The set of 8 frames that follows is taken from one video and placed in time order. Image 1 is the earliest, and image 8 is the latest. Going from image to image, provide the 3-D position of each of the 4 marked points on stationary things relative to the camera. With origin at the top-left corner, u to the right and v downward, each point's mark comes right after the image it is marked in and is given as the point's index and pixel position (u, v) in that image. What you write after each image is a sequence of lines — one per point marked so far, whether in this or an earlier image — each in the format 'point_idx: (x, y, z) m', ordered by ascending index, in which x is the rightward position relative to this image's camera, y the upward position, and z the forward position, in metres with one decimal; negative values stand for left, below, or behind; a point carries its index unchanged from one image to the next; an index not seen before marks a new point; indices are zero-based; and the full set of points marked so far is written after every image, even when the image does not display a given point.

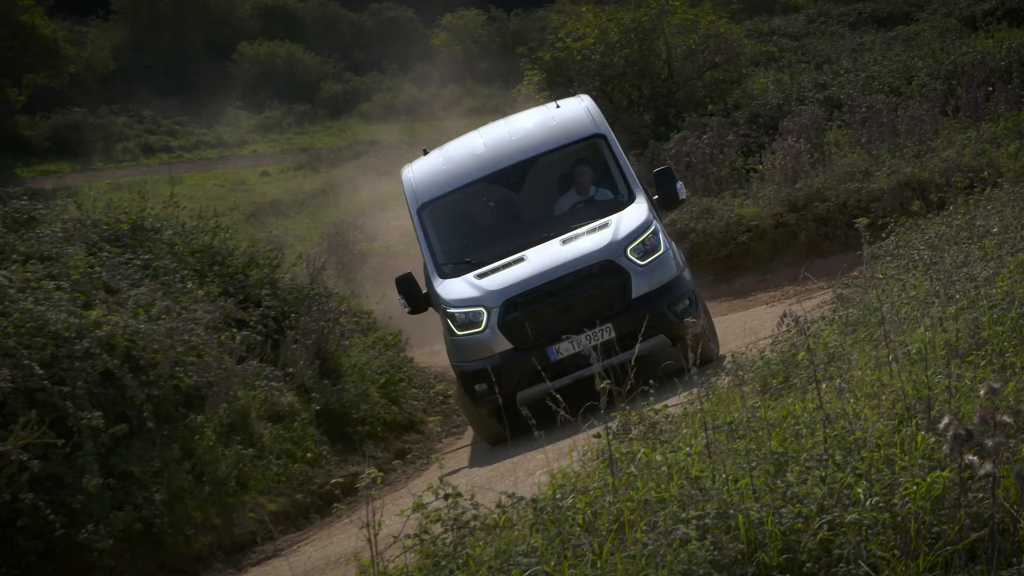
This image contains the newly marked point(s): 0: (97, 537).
0: (-1.6, -1.0, +7.0) m
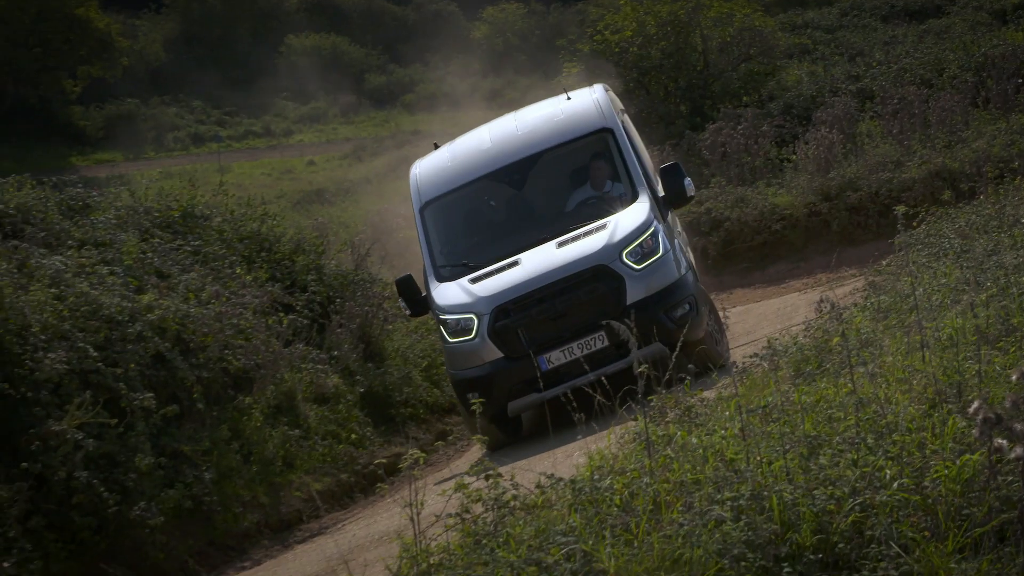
0: (-1.5, -0.9, +7.2) m
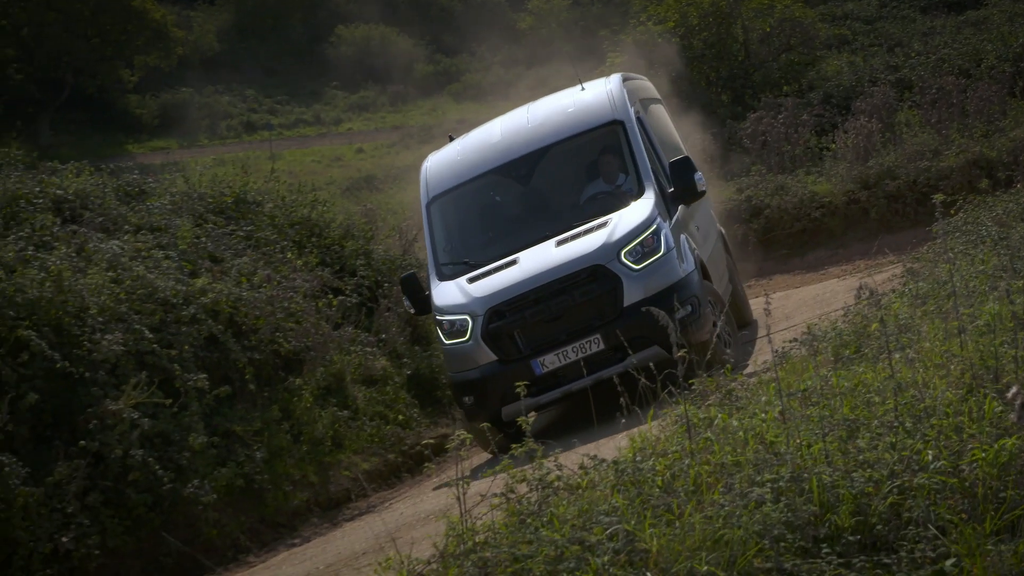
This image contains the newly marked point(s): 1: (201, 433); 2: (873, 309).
0: (-1.3, -0.8, +7.4) m
1: (-1.3, -0.6, +7.7) m
2: (+1.2, -0.1, +6.2) m
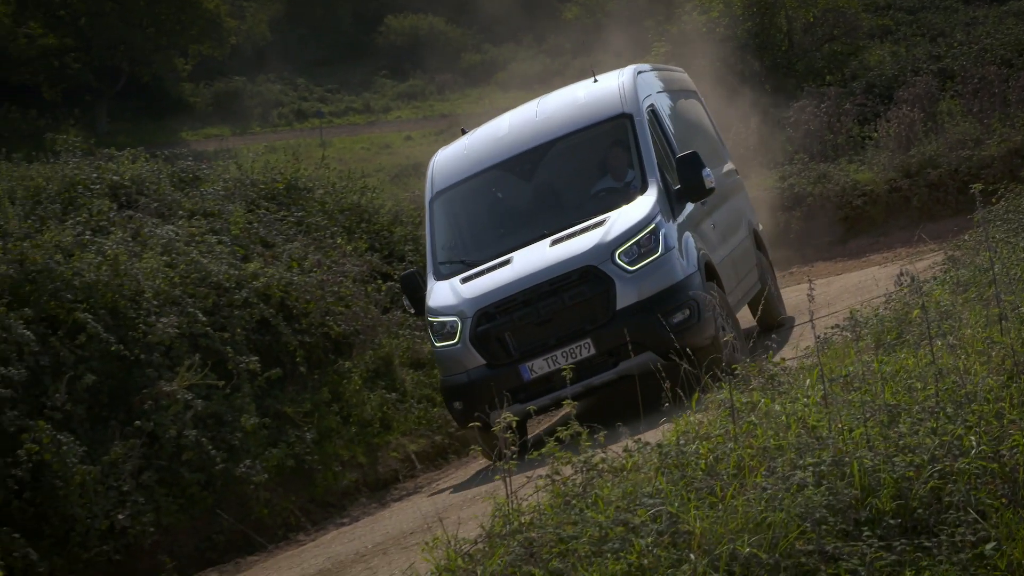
0: (-1.1, -0.8, +7.5) m
1: (-1.1, -0.5, +7.8) m
2: (+1.4, 0.0, +6.3) m
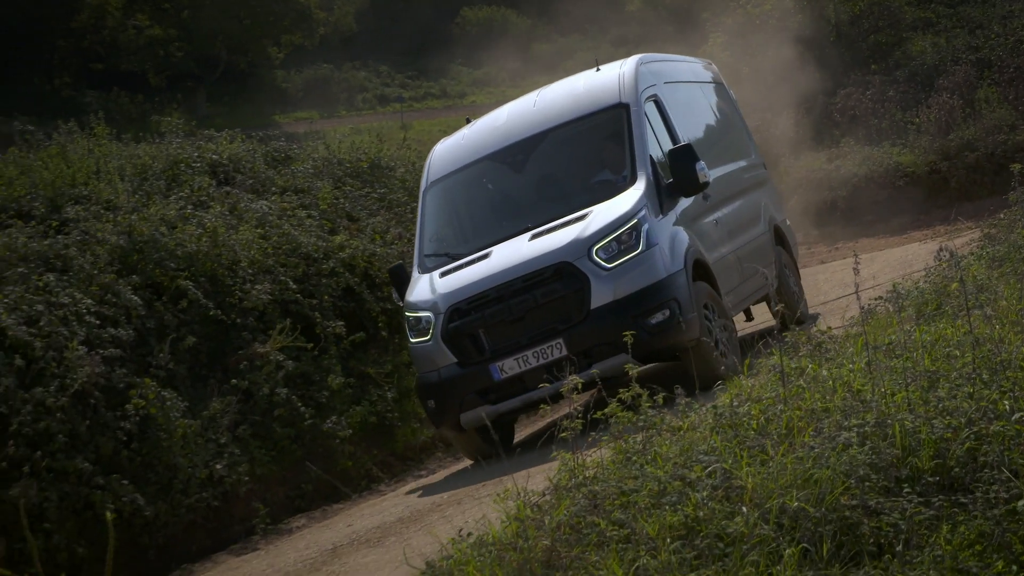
0: (-0.8, -0.6, +8.0) m
1: (-0.8, -0.4, +8.3) m
2: (+1.7, +0.1, +6.7) m
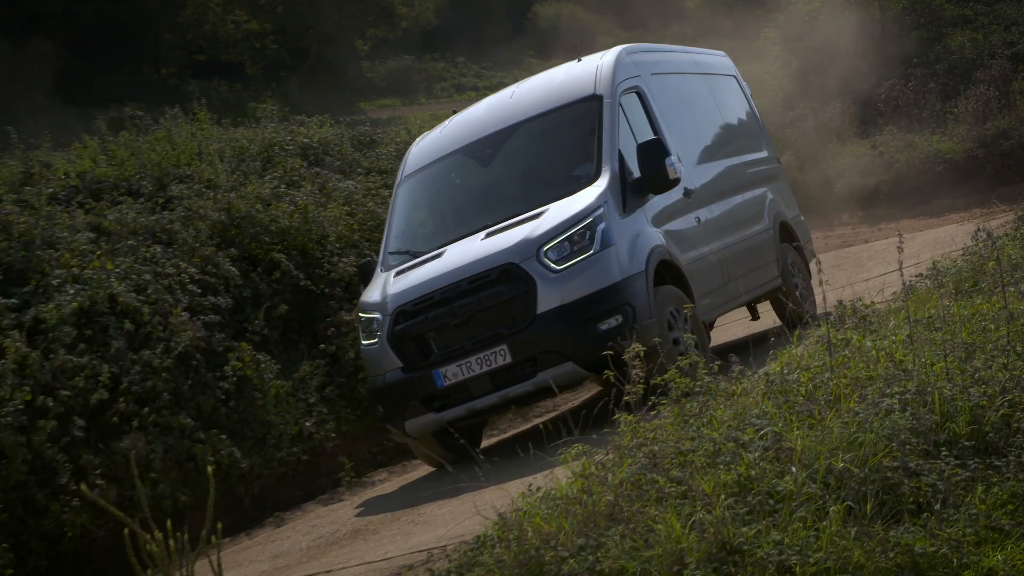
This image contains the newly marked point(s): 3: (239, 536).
0: (-0.4, -0.5, +8.6) m
1: (-0.5, -0.2, +8.9) m
2: (+1.9, +0.2, +7.1) m
3: (-1.1, -1.0, +7.3) m
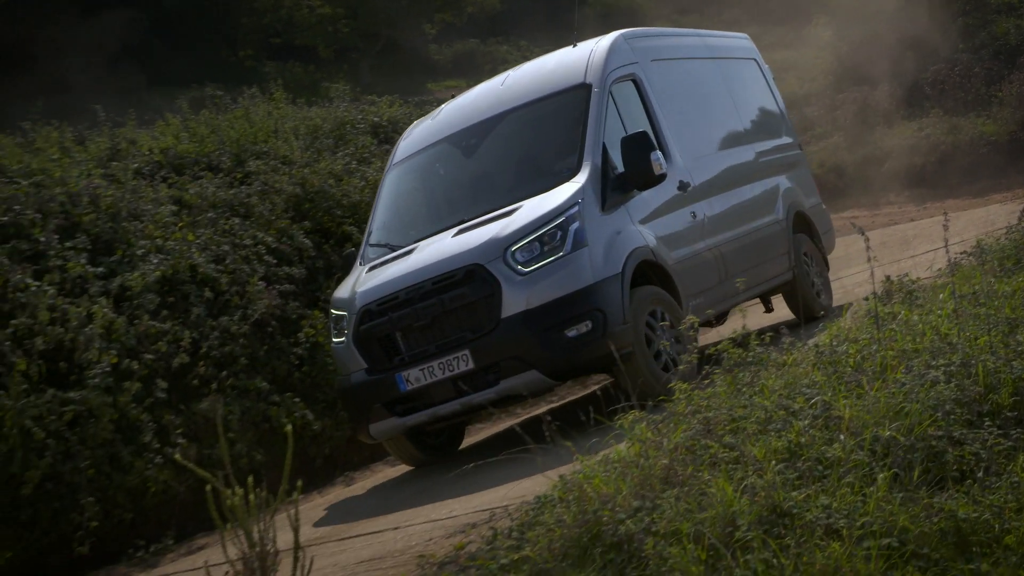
0: (-0.1, -0.3, +8.9) m
1: (-0.1, -0.1, +9.2) m
2: (+2.2, +0.3, +7.3) m
3: (-0.9, -0.9, +7.7) m
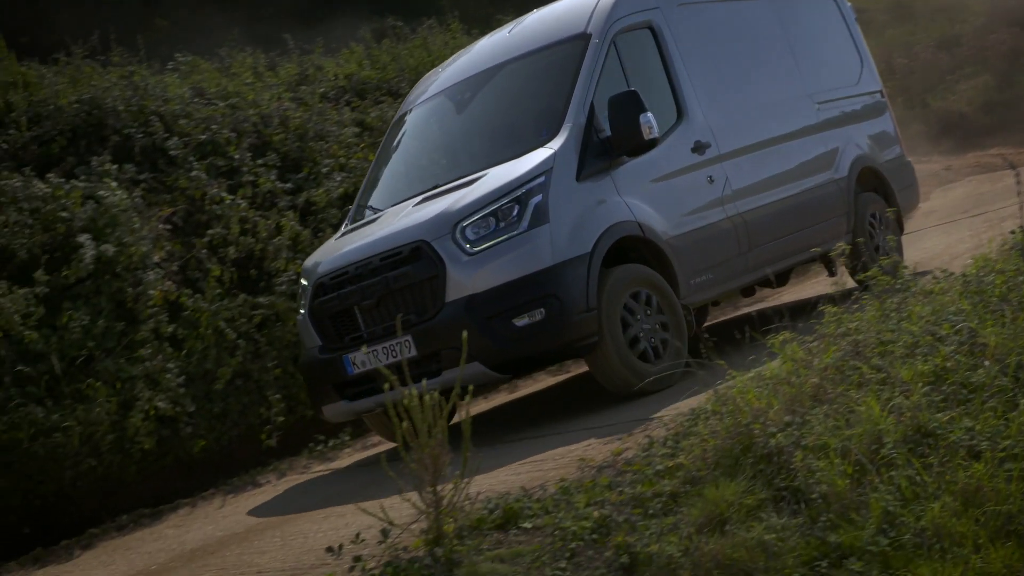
0: (+0.7, +0.1, +9.3) m
1: (+0.8, +0.4, +9.6) m
2: (+2.9, +0.5, +7.4) m
3: (-0.1, -0.5, +8.2) m
